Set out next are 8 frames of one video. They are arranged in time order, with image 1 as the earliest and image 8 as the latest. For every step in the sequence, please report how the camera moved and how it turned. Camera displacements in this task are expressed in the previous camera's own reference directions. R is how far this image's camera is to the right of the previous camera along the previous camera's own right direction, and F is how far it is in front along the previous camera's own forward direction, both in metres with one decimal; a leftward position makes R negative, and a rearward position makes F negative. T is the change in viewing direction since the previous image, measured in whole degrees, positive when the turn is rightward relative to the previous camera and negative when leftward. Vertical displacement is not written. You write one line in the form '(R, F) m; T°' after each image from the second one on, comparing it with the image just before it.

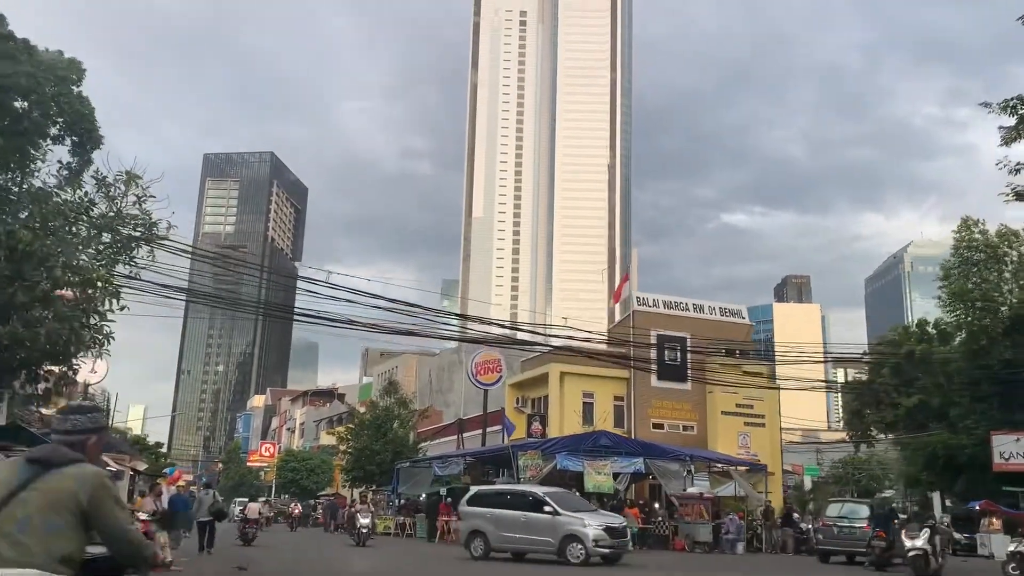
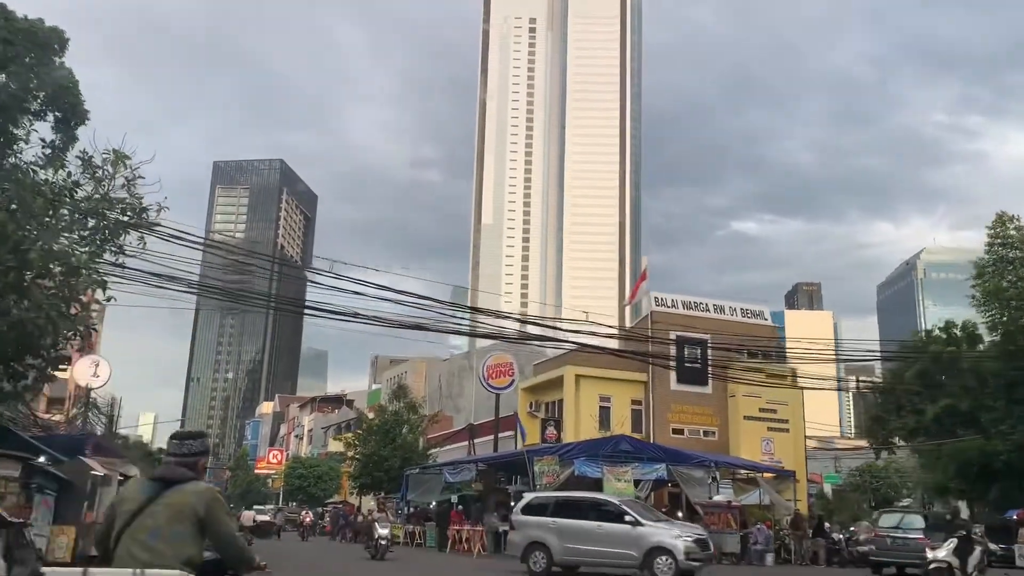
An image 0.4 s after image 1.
(-0.1, +1.2) m; -1°
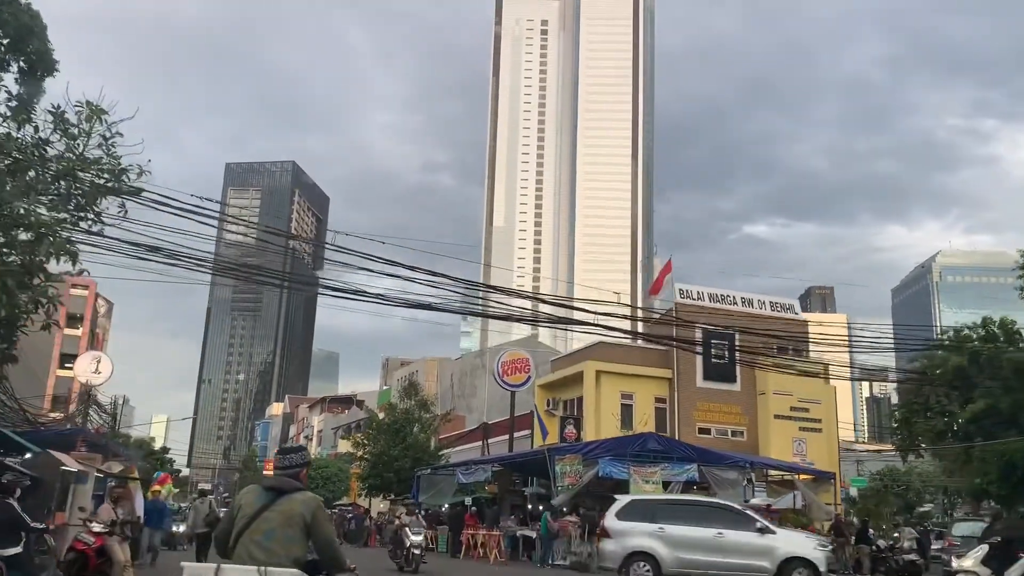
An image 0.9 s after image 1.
(-0.2, +1.6) m; -1°
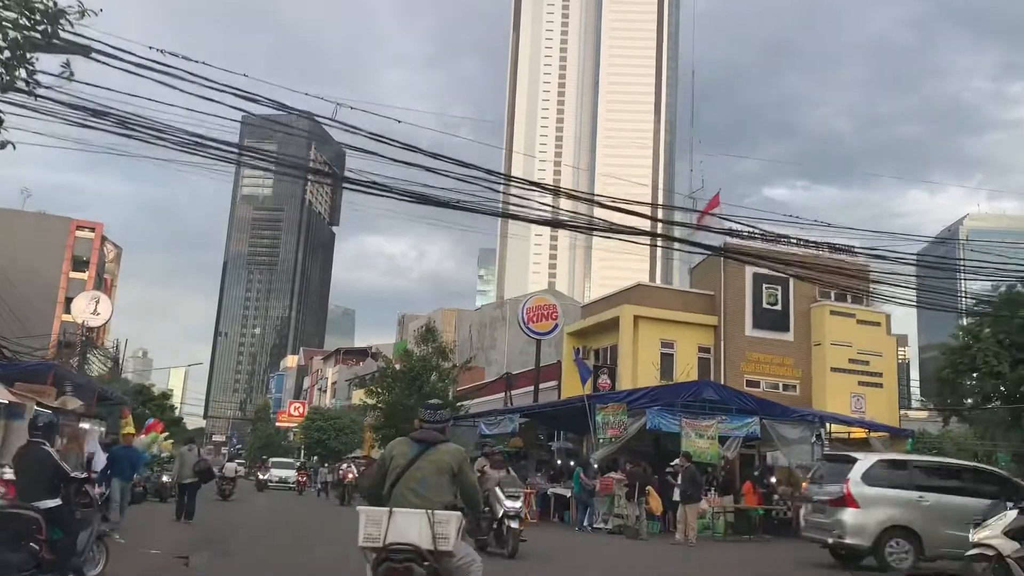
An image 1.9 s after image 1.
(-0.4, +2.8) m; -1°
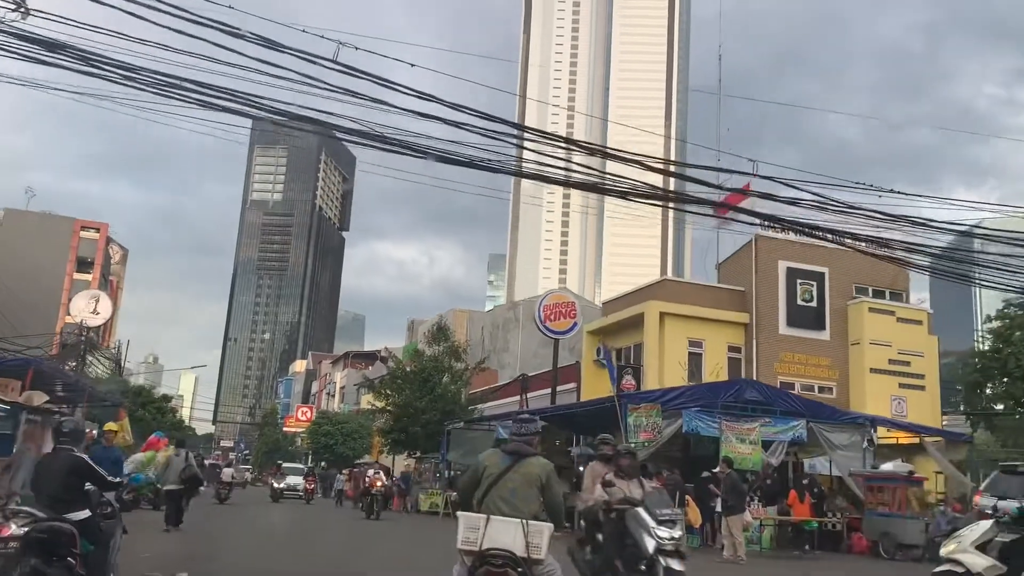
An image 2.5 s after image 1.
(-0.2, +1.5) m; -1°
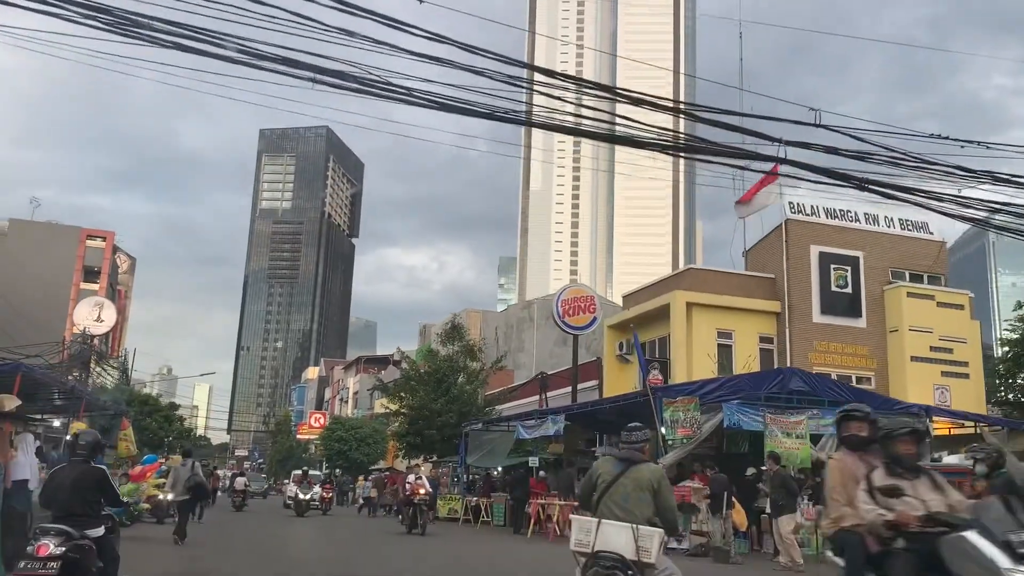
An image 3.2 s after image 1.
(-0.2, +1.2) m; -1°
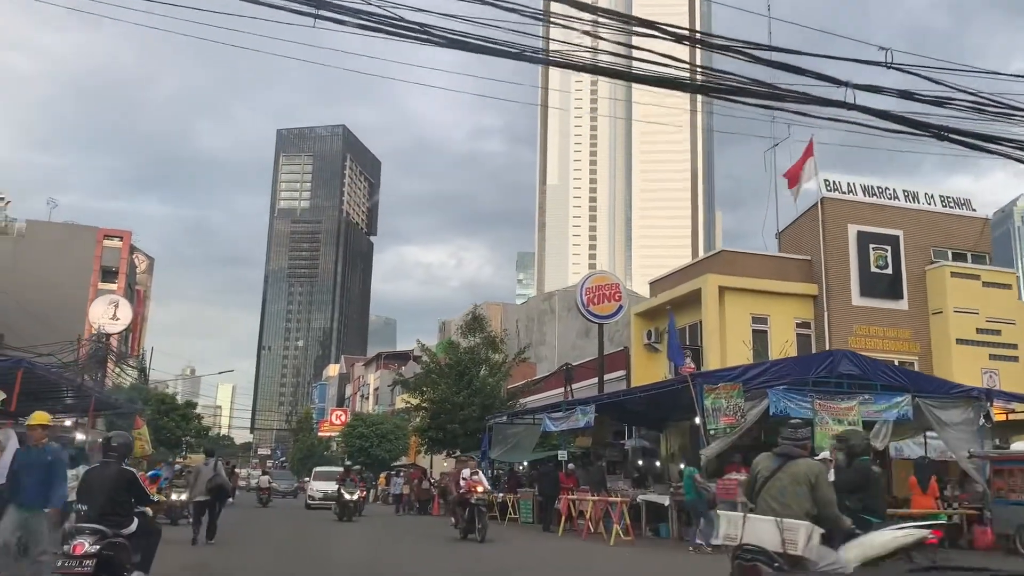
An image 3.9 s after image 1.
(-0.1, +0.9) m; -1°
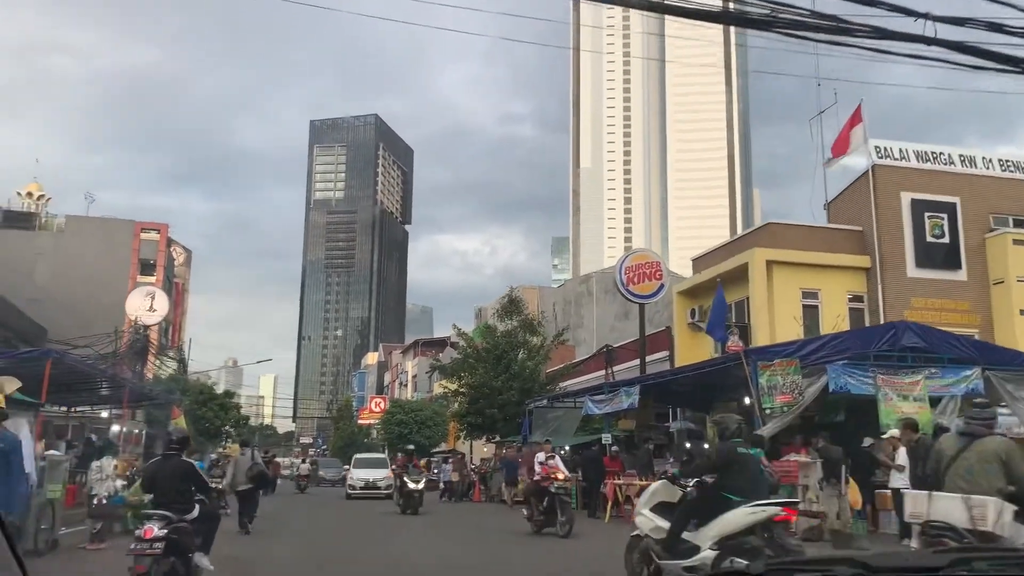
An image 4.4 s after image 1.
(-0.1, +0.7) m; -2°
